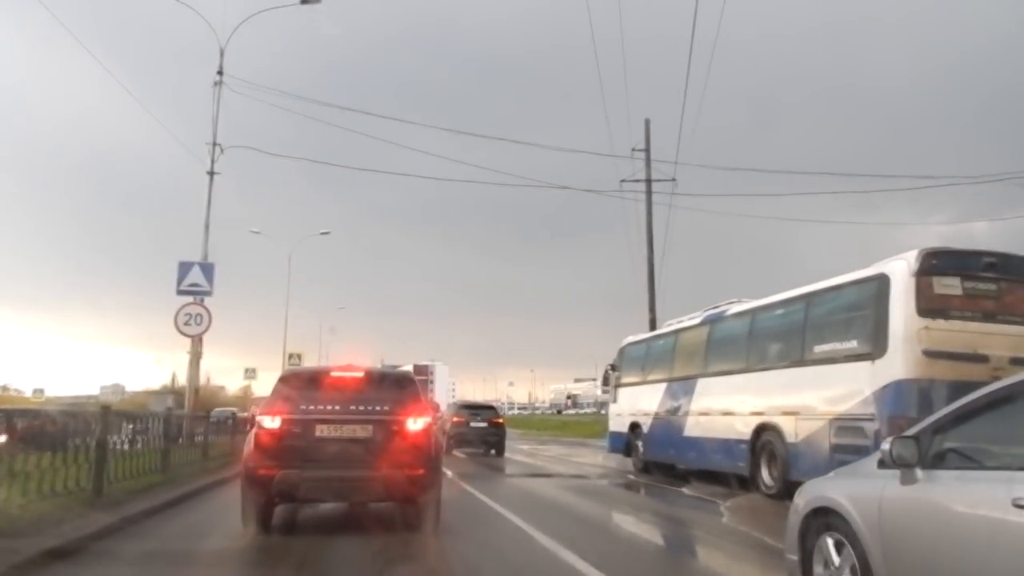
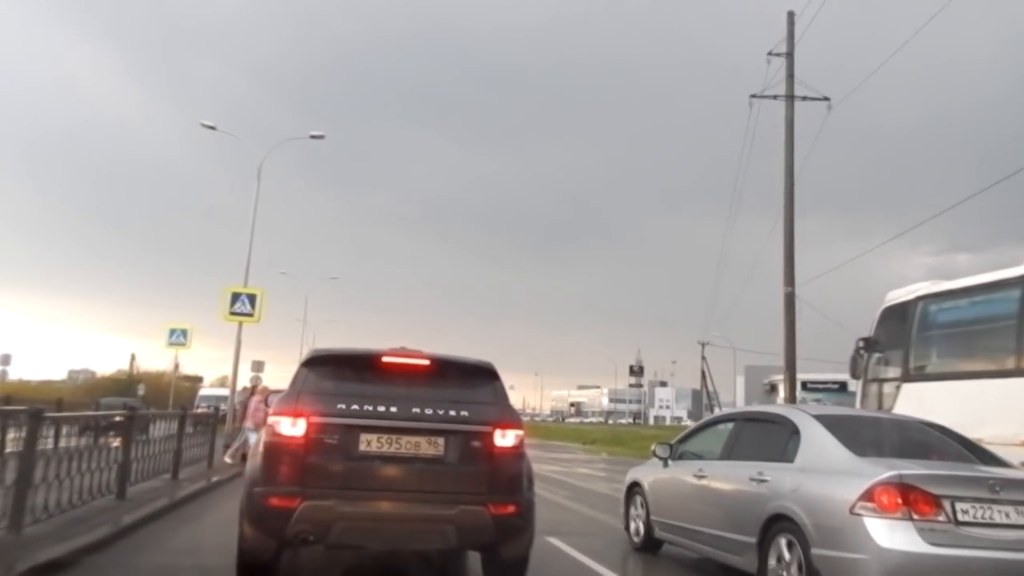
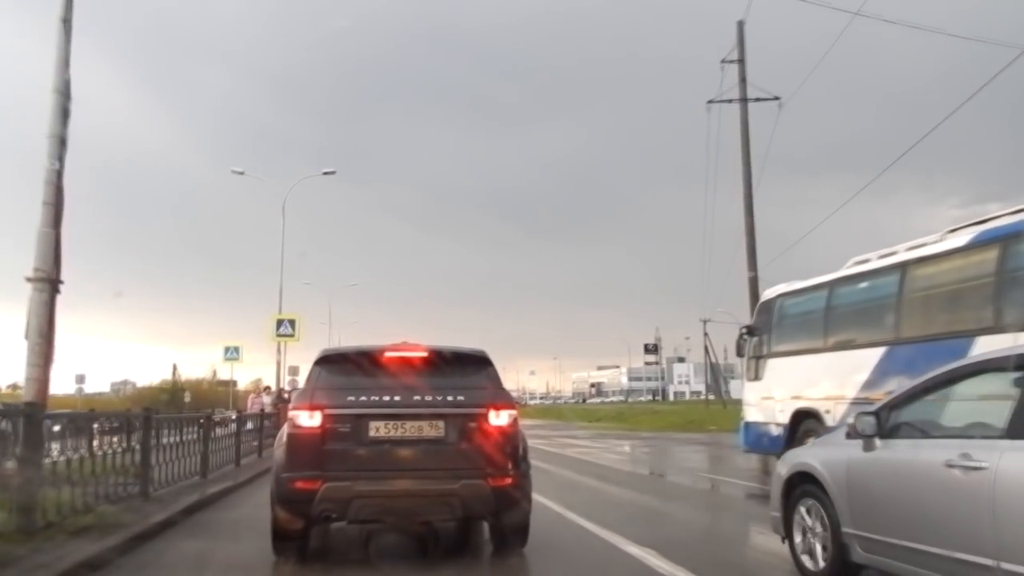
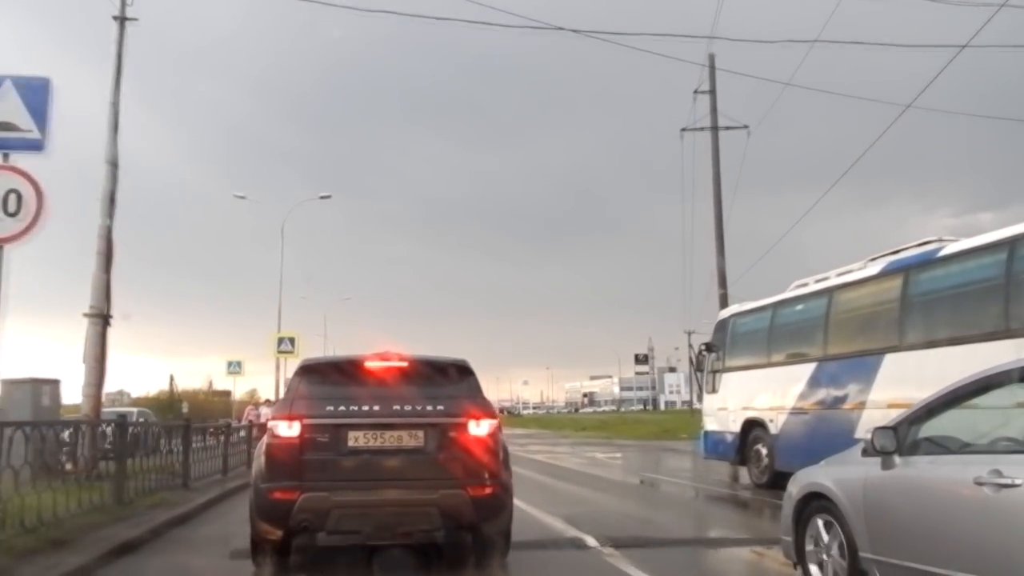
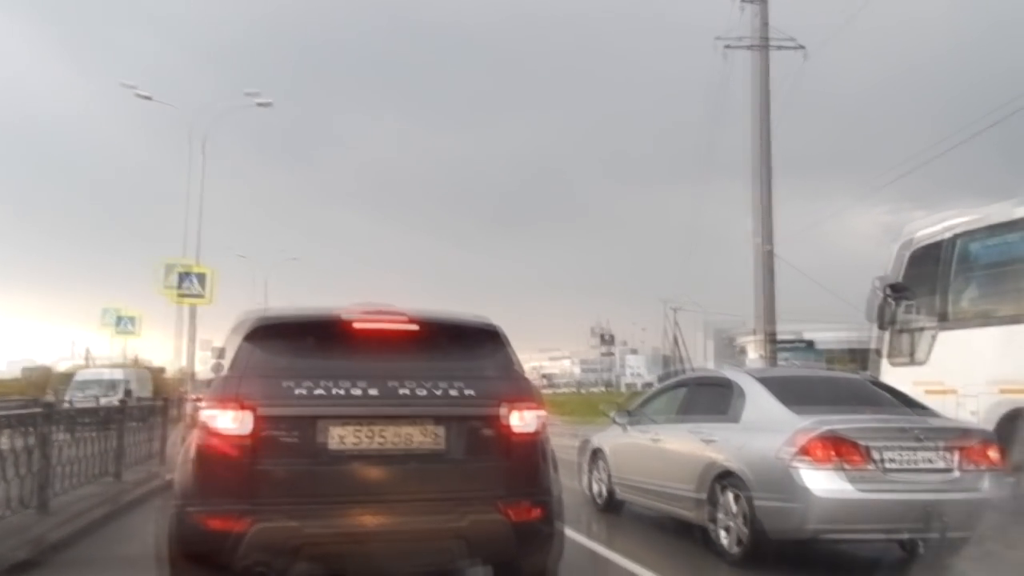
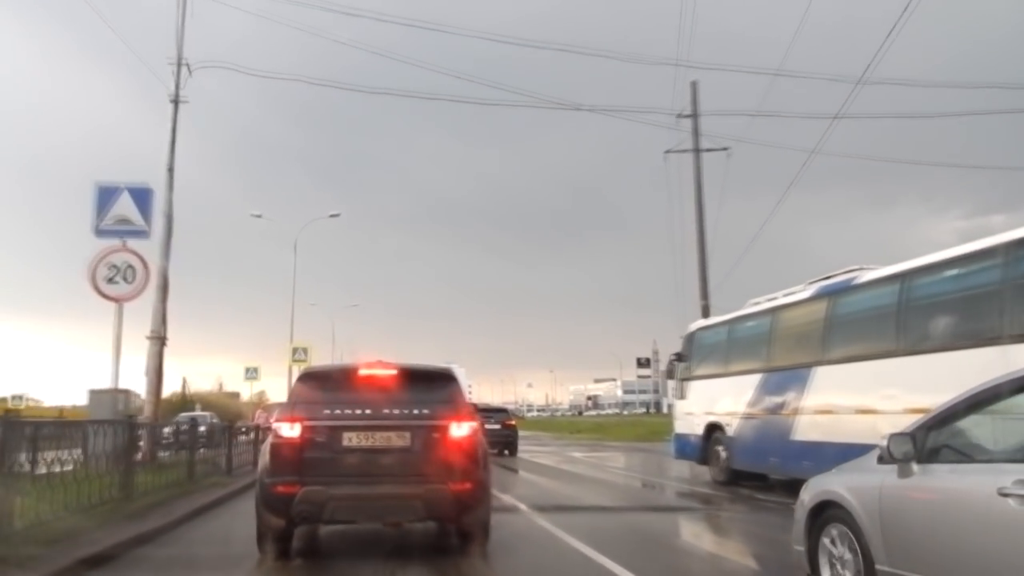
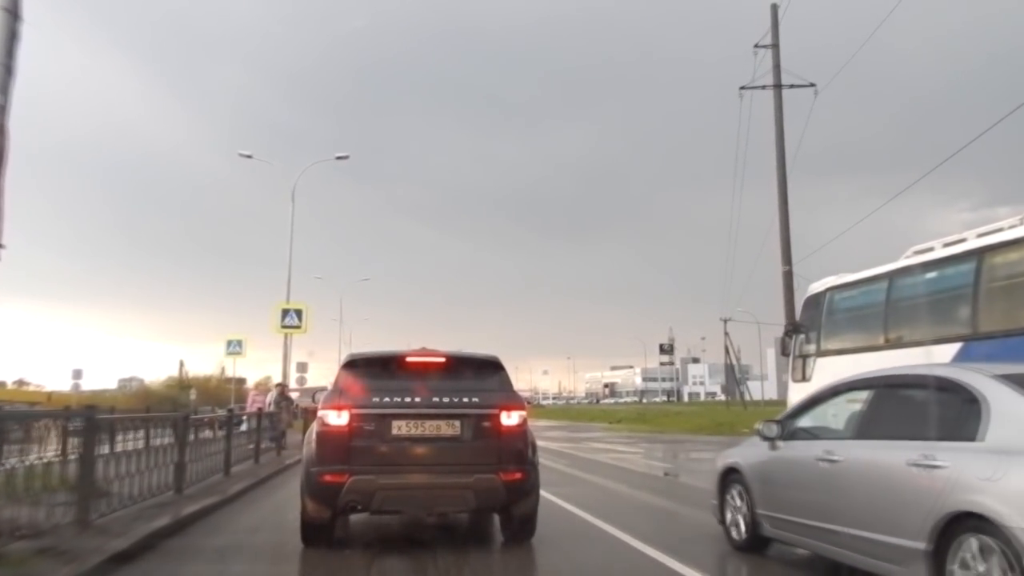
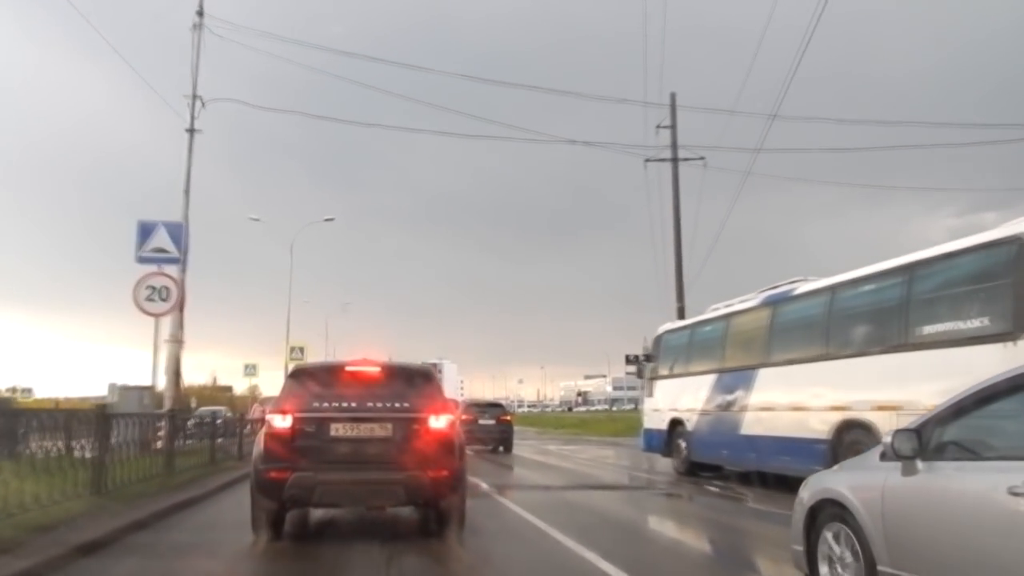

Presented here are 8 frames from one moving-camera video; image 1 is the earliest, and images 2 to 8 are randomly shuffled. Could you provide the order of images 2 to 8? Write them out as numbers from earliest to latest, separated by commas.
8, 6, 4, 3, 7, 2, 5
